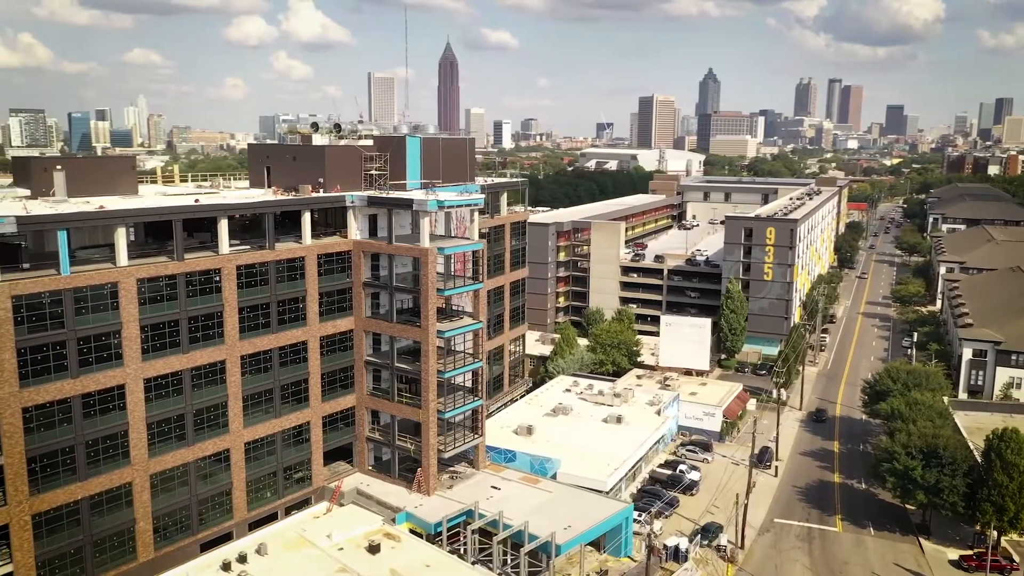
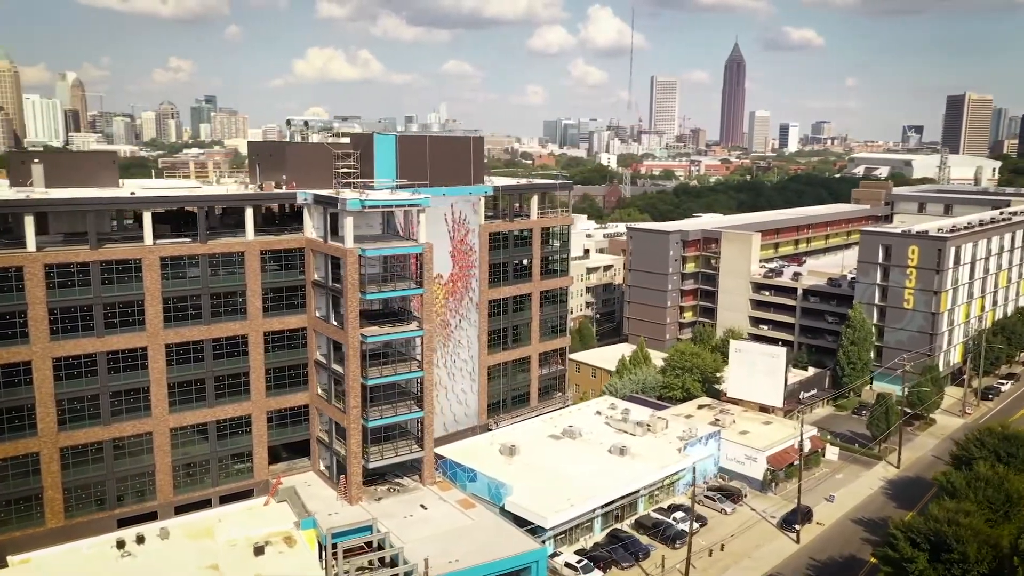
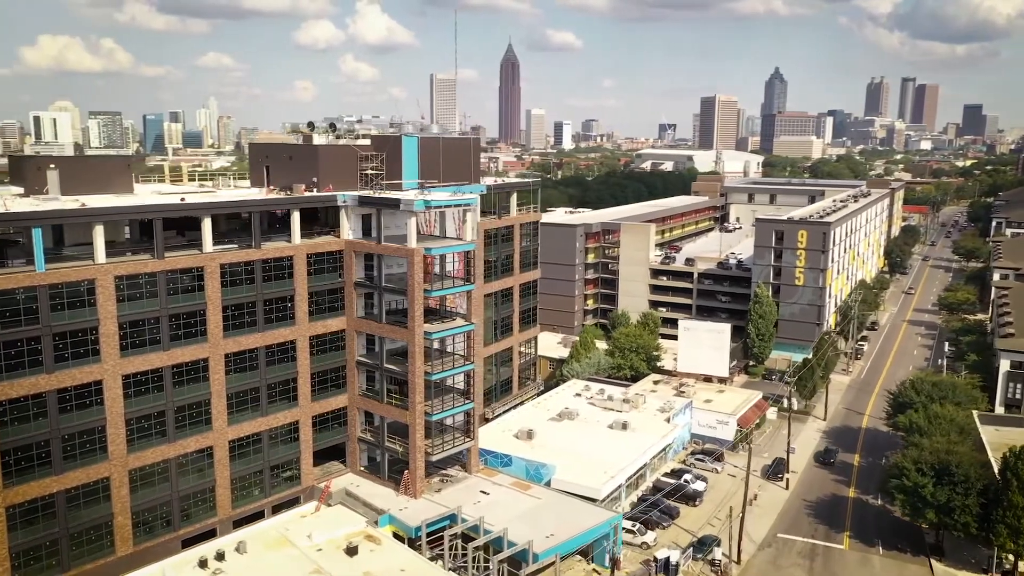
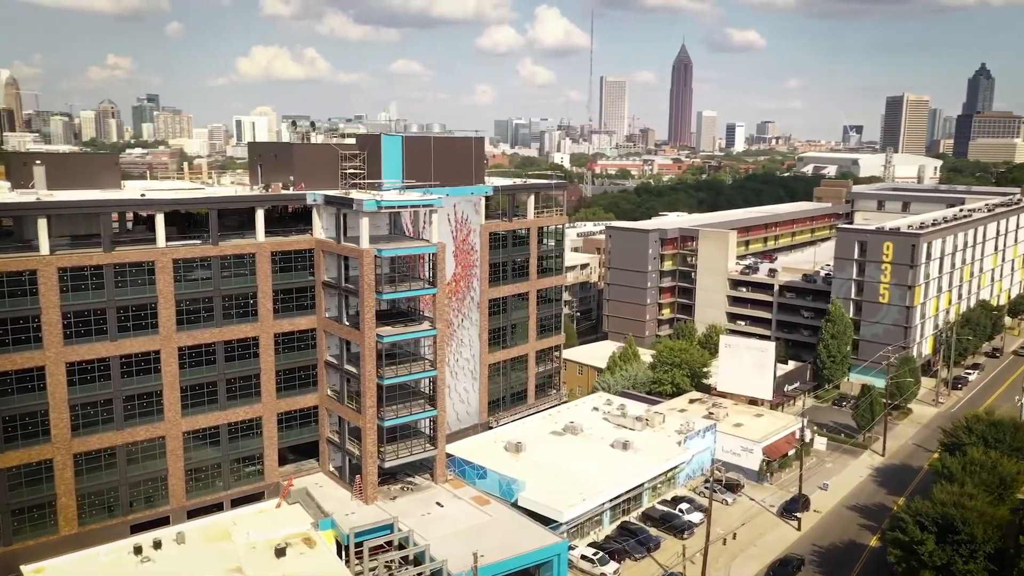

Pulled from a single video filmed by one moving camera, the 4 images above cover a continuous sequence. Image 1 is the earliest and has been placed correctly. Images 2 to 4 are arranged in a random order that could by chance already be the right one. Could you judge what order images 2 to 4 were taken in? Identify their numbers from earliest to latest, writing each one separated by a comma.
3, 4, 2
